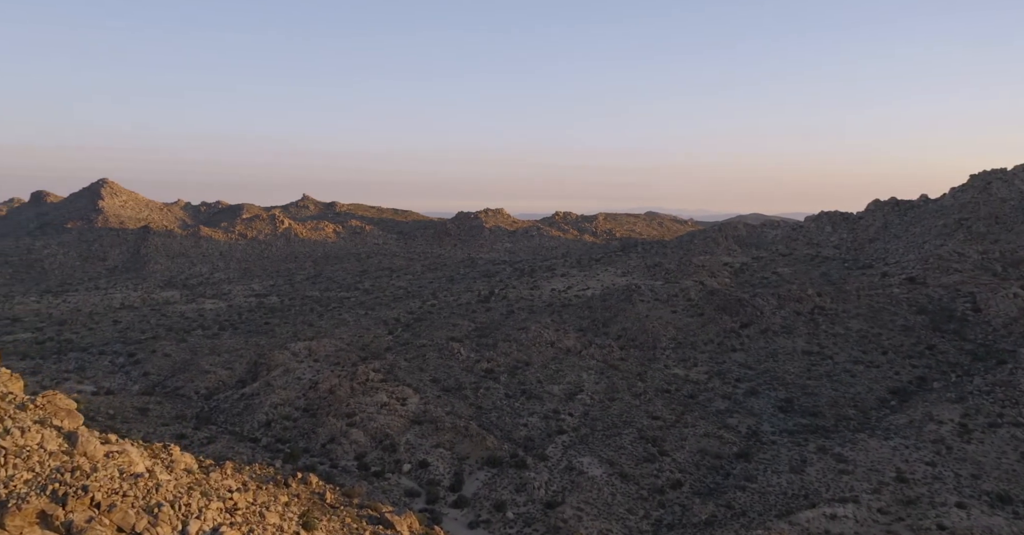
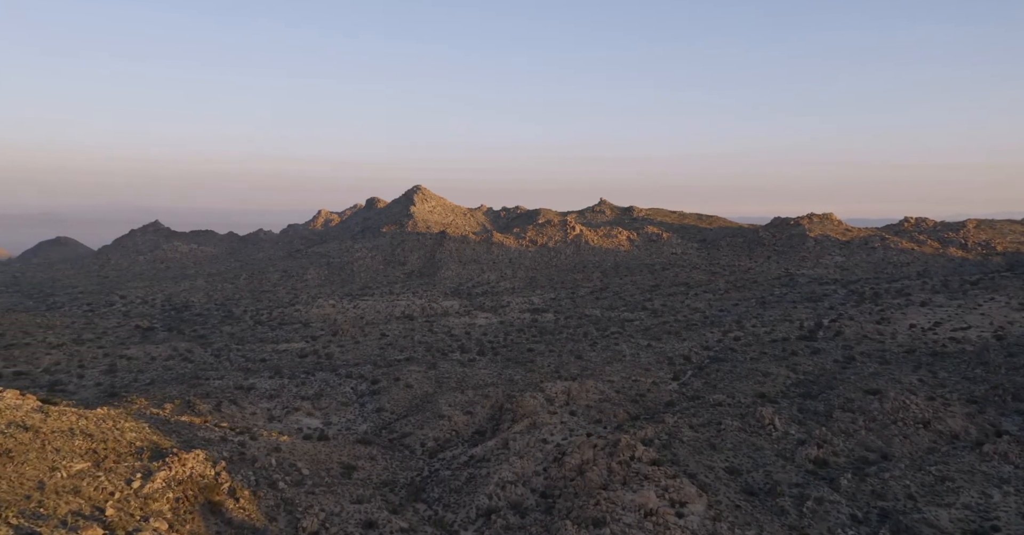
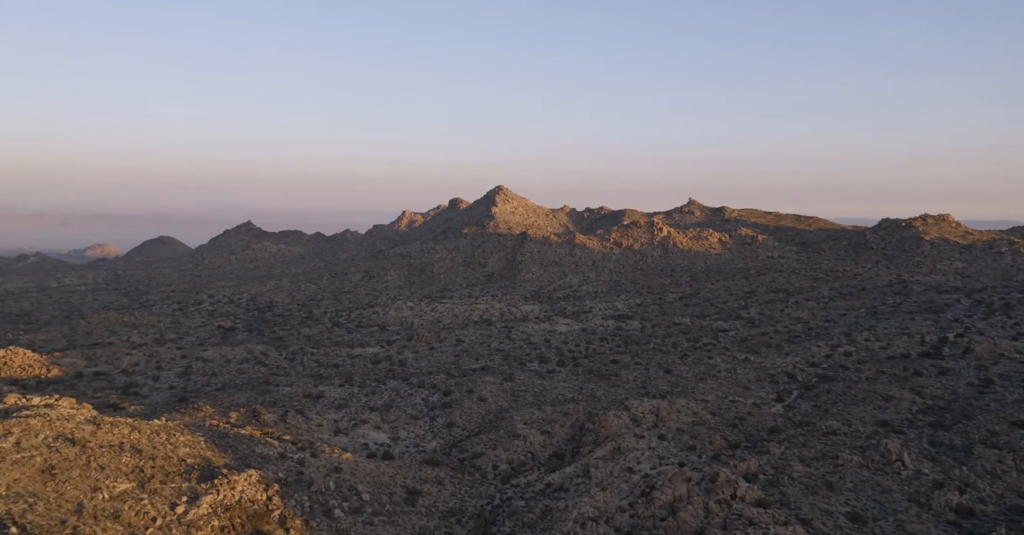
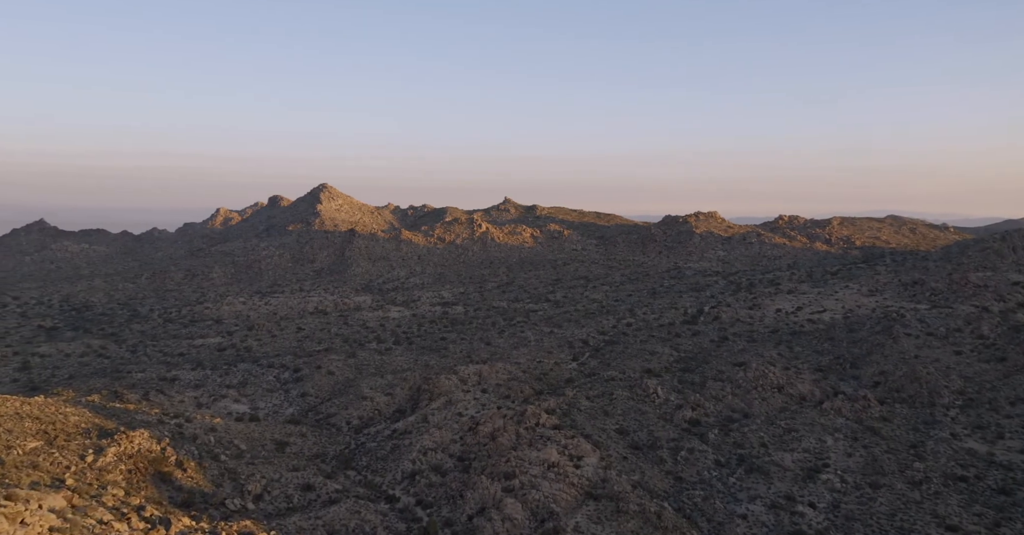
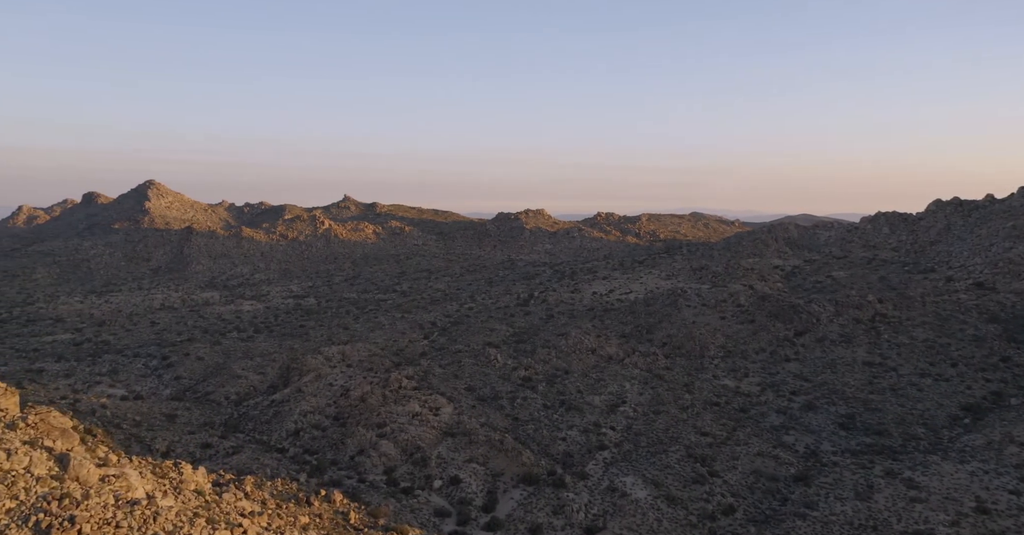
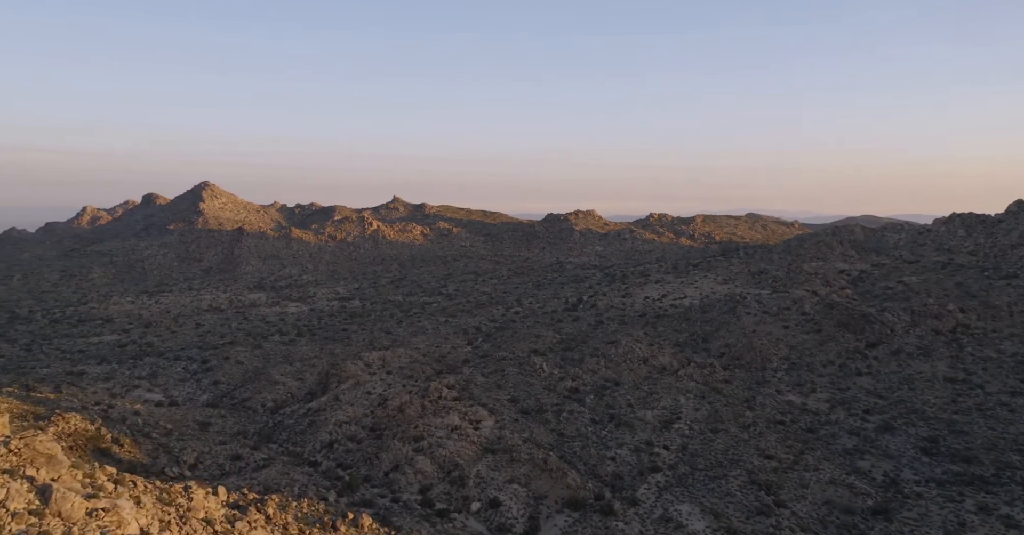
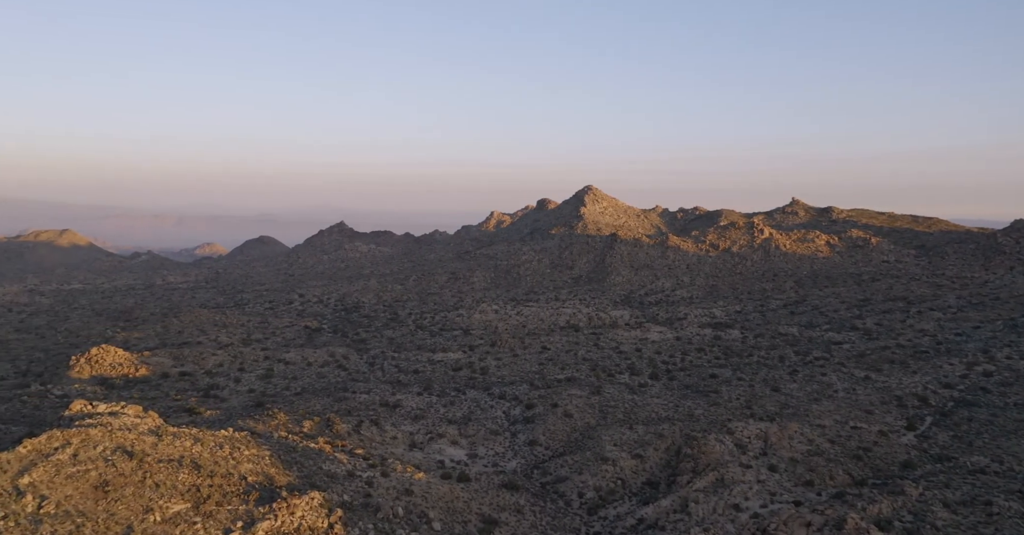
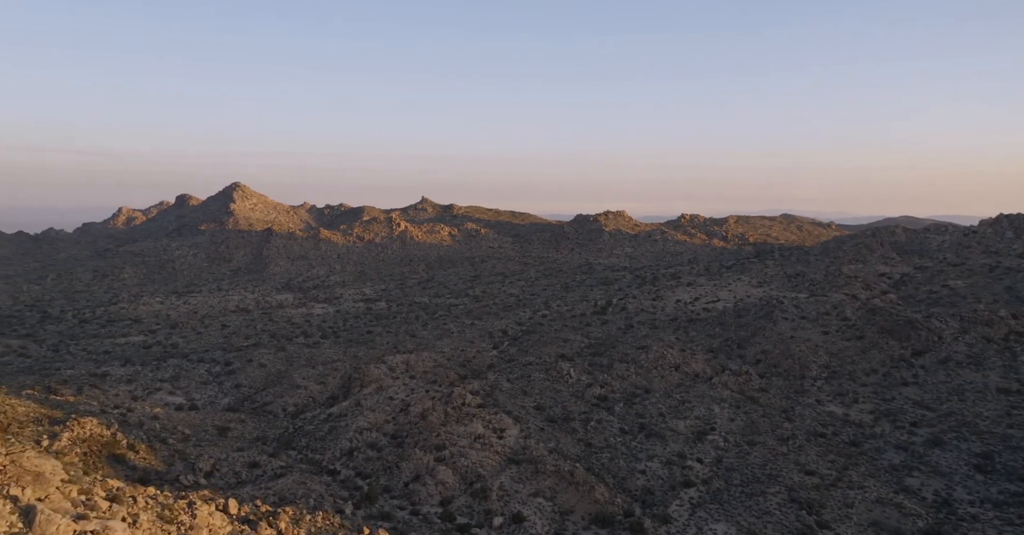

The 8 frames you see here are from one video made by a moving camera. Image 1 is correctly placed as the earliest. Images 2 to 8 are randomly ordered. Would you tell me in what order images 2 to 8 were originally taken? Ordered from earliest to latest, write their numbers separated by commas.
5, 6, 8, 4, 2, 3, 7
